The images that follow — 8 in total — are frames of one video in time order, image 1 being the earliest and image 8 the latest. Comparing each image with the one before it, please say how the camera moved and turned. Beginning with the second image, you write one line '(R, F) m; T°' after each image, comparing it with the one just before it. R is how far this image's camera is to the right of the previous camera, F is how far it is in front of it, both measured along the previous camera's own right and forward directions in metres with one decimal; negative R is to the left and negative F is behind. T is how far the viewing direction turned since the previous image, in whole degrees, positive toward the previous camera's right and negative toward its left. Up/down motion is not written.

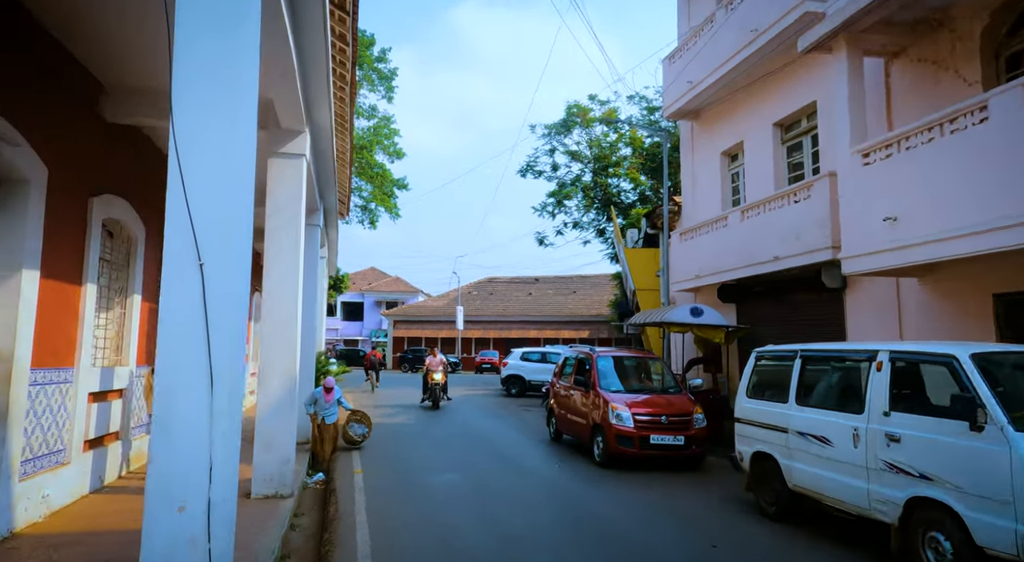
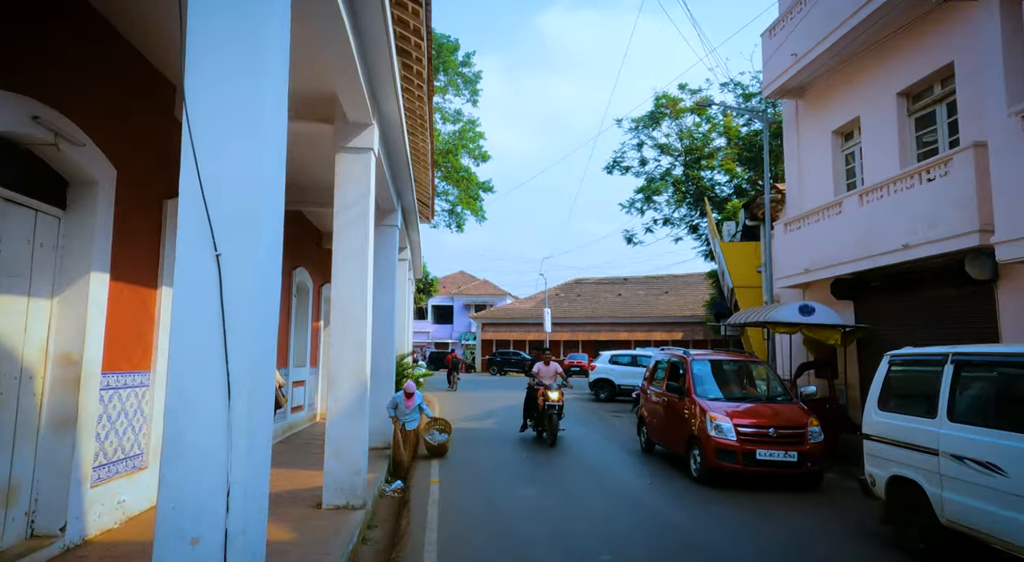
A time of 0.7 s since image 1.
(+0.1, +0.7) m; -8°
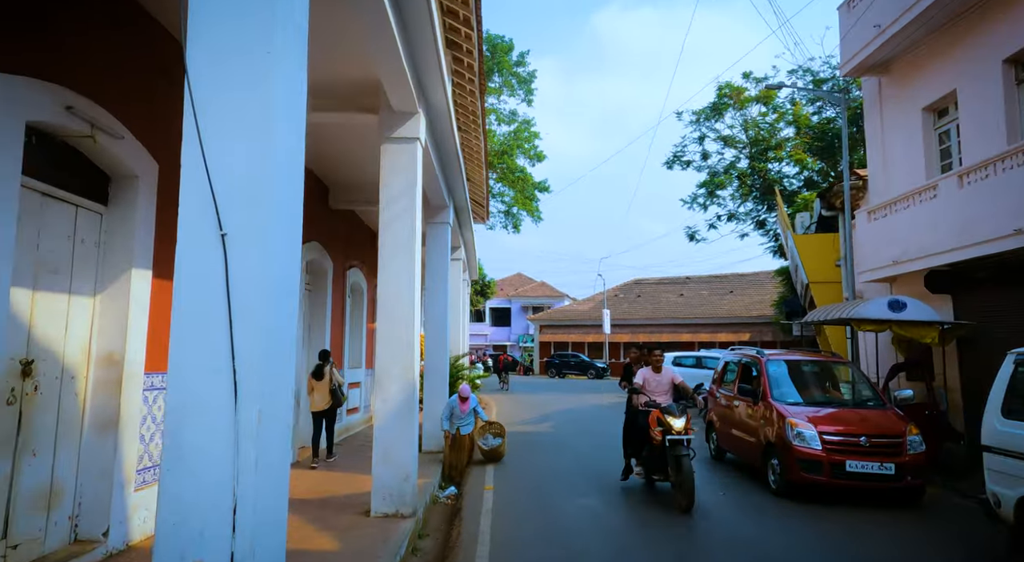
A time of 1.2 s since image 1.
(0.0, +0.5) m; -5°
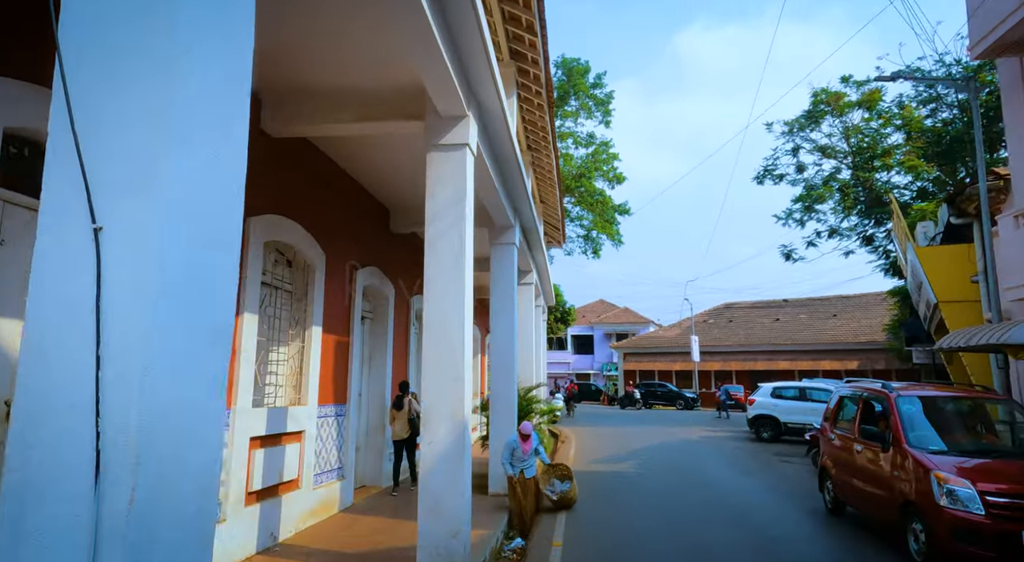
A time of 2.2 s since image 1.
(+0.2, +1.0) m; -7°
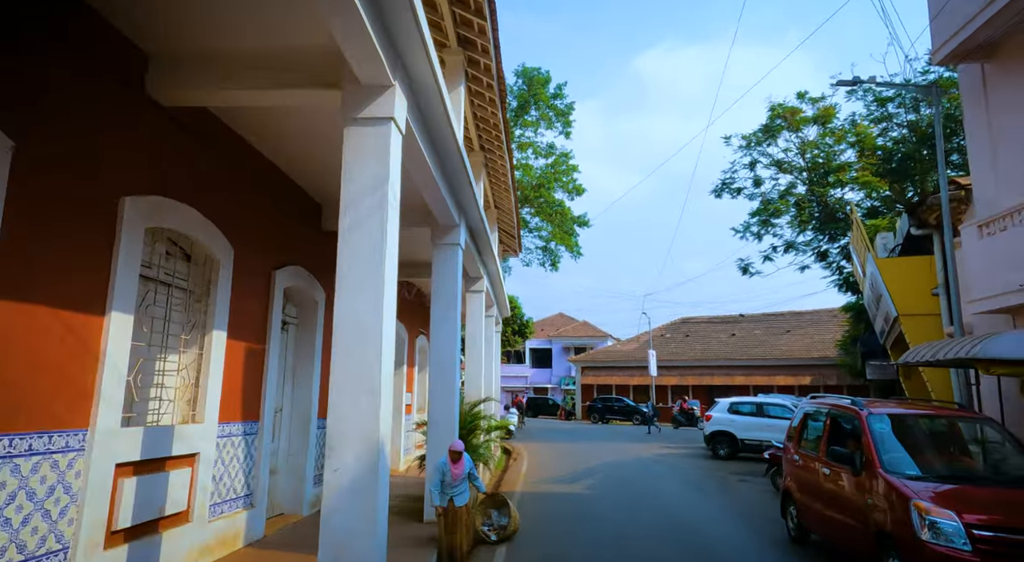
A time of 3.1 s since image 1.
(+0.2, +0.8) m; +4°
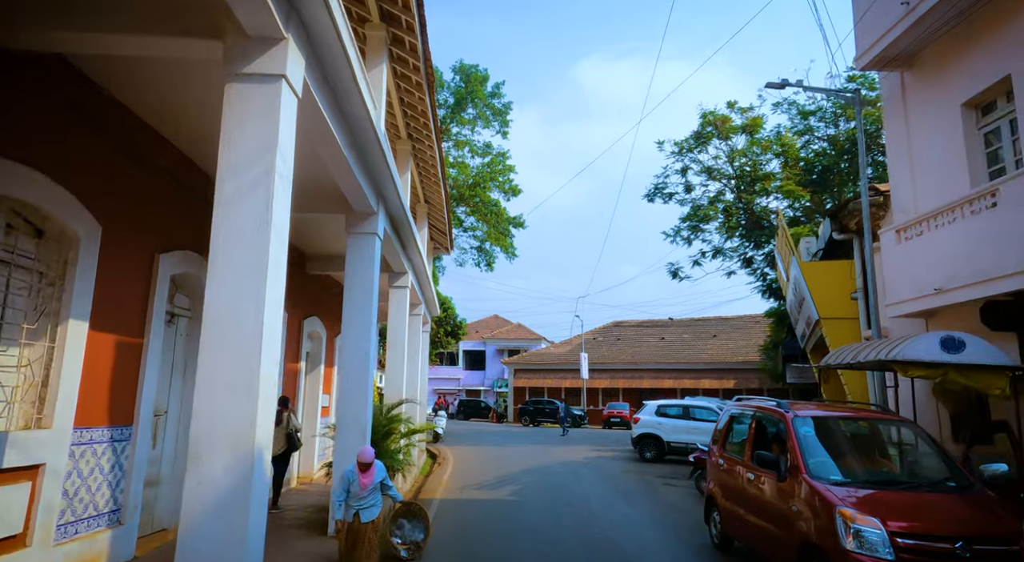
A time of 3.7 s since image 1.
(+0.2, +0.5) m; +6°
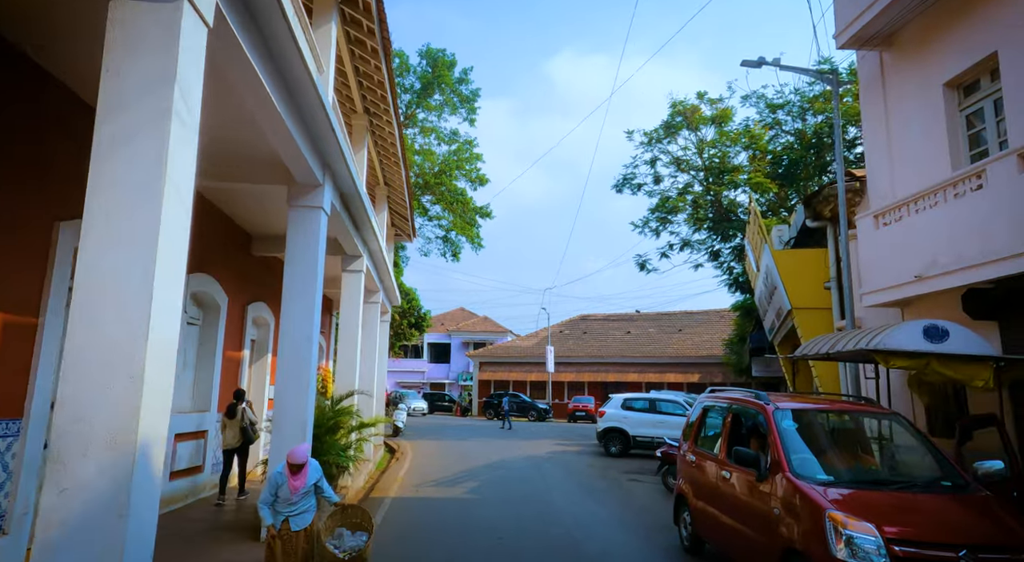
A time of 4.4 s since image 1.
(+0.1, +0.6) m; +3°
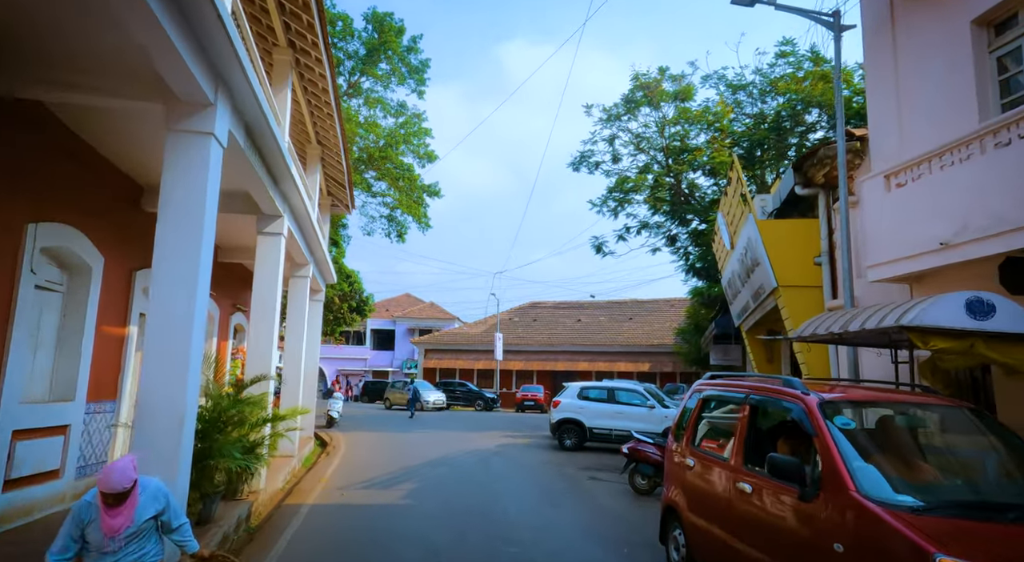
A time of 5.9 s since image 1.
(0.0, +1.6) m; +5°
